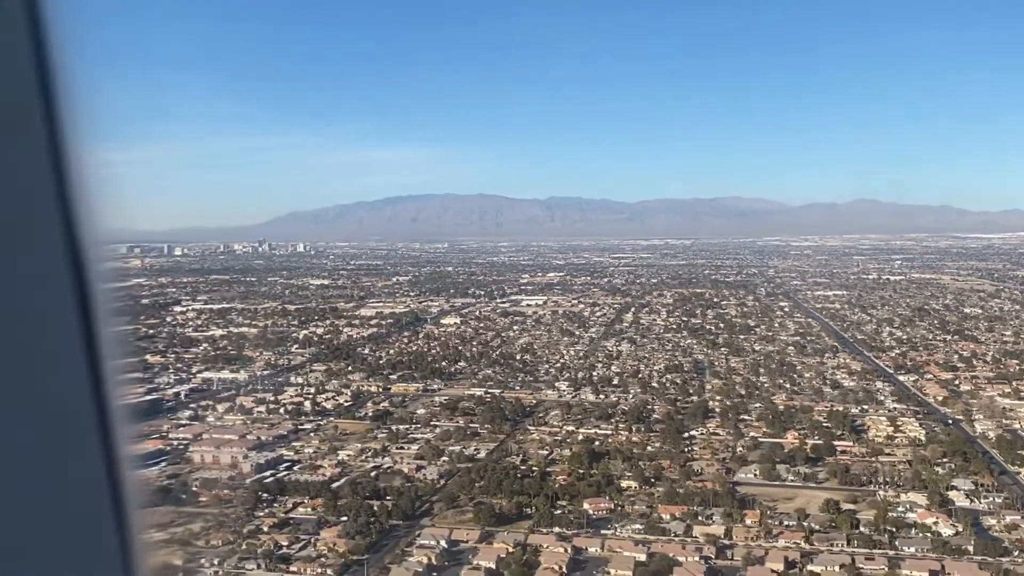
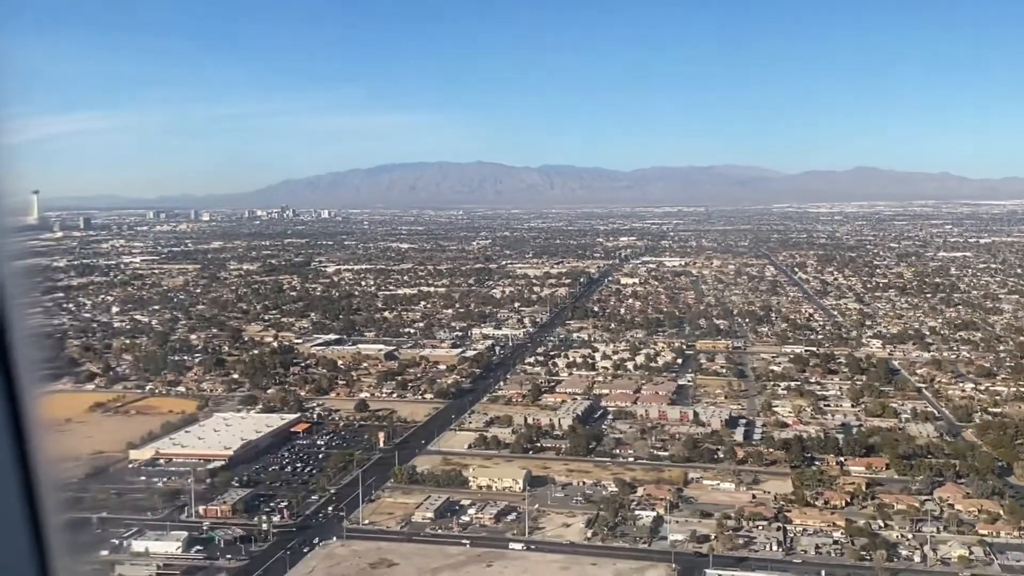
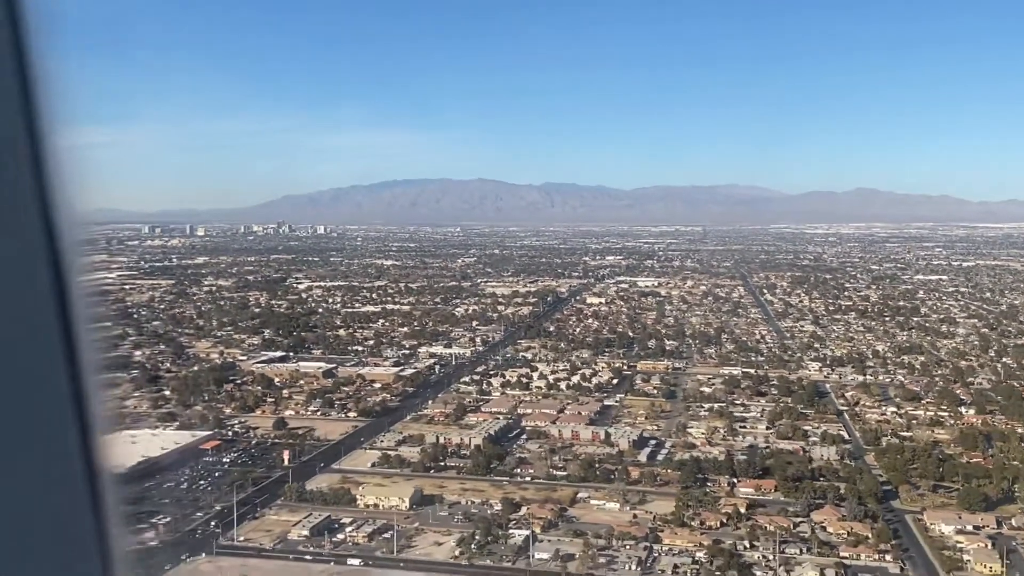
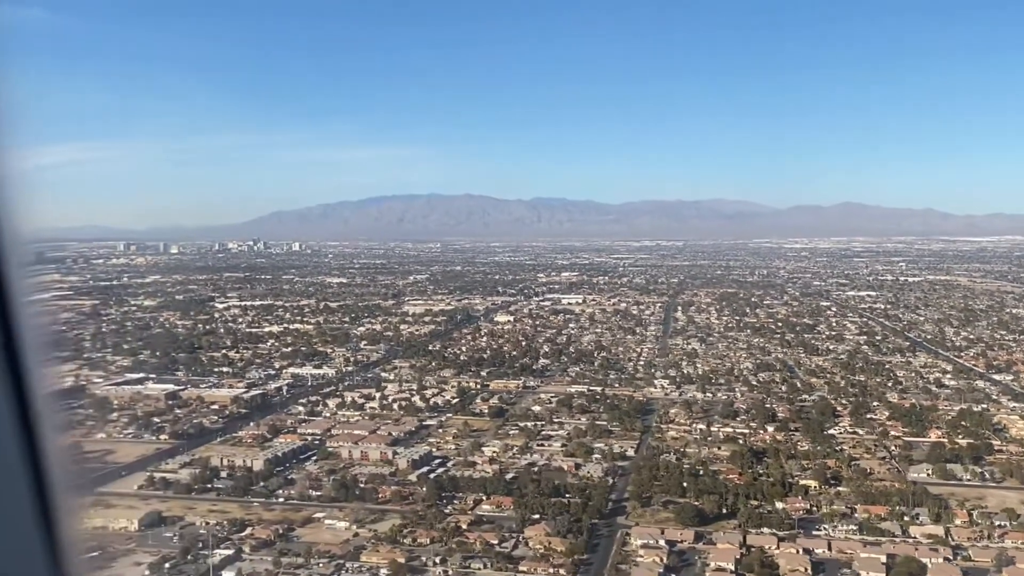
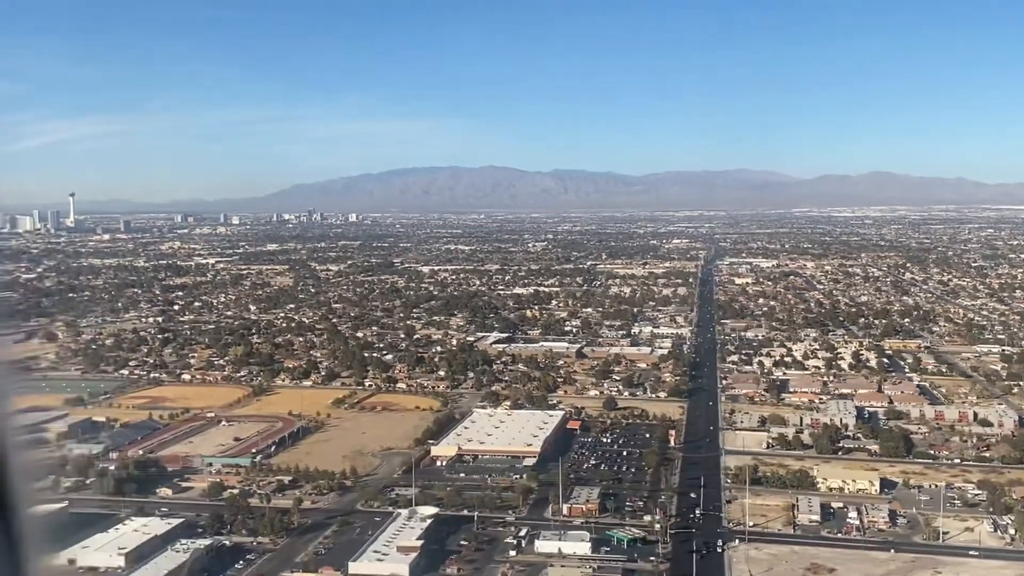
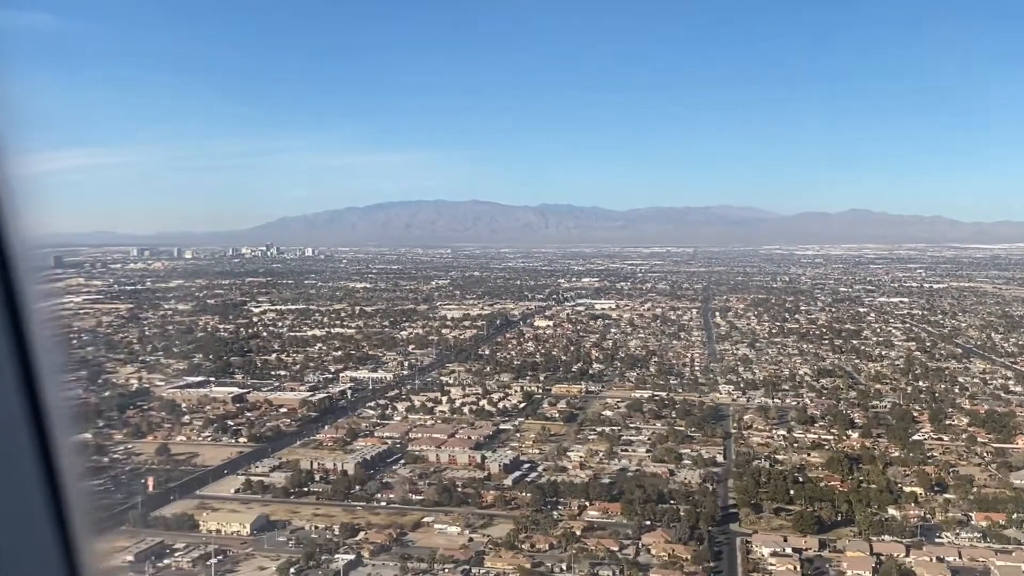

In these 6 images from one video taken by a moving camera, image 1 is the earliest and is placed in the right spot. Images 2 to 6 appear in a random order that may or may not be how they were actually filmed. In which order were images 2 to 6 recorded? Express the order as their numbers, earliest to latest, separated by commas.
4, 6, 3, 2, 5
